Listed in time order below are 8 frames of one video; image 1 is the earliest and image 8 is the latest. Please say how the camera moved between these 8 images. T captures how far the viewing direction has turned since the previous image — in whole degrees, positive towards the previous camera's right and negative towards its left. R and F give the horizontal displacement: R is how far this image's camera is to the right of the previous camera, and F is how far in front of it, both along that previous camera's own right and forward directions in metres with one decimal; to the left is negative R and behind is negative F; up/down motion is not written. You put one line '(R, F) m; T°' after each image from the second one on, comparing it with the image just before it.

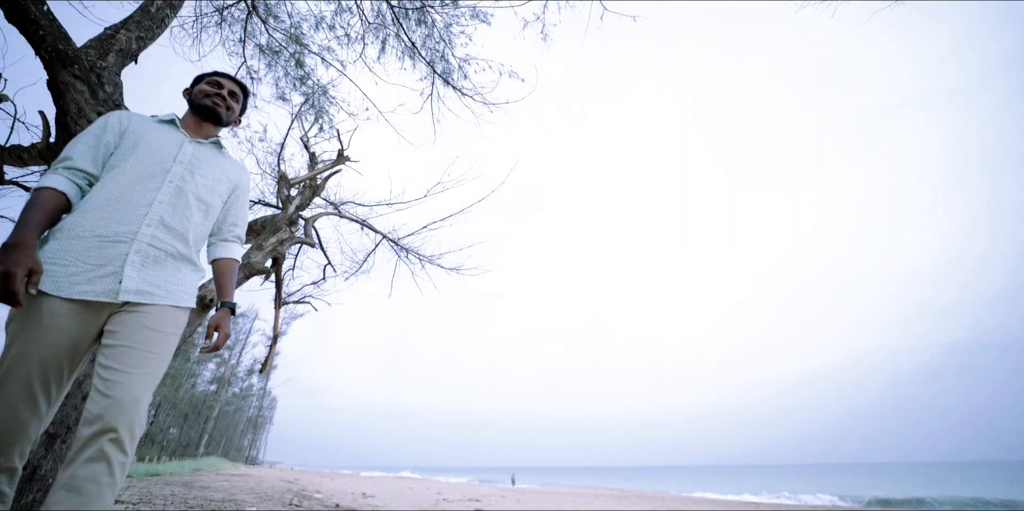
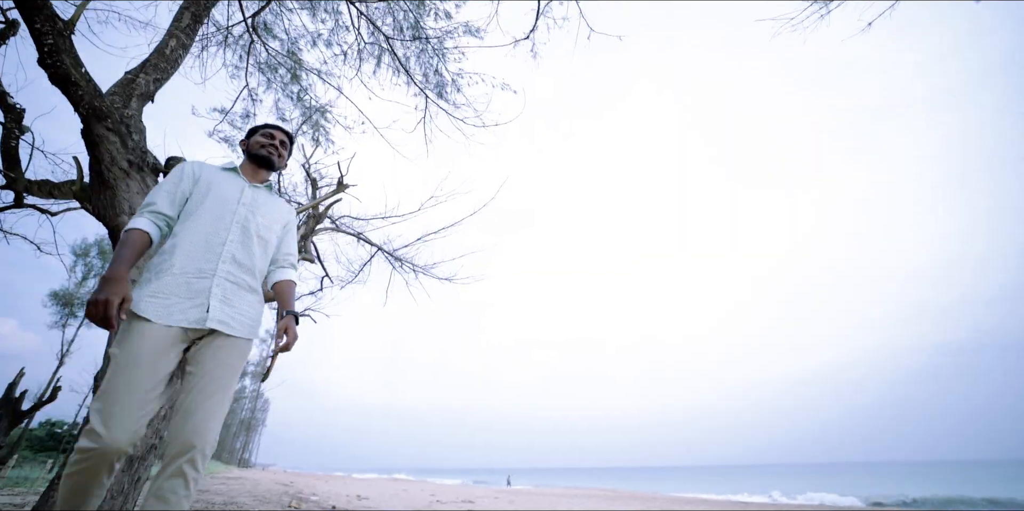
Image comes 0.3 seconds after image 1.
(0.0, -0.3) m; +1°
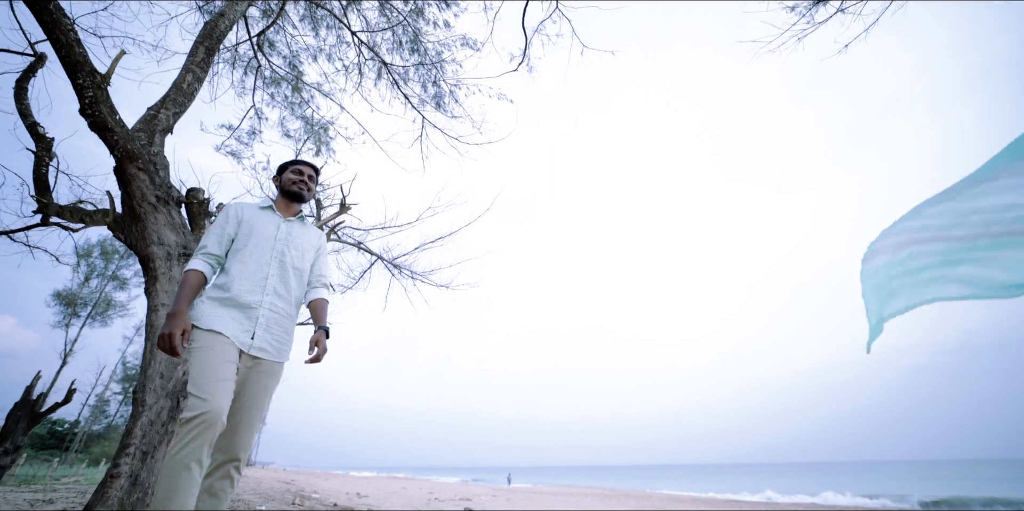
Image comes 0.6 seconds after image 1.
(+0.1, -0.3) m; 0°
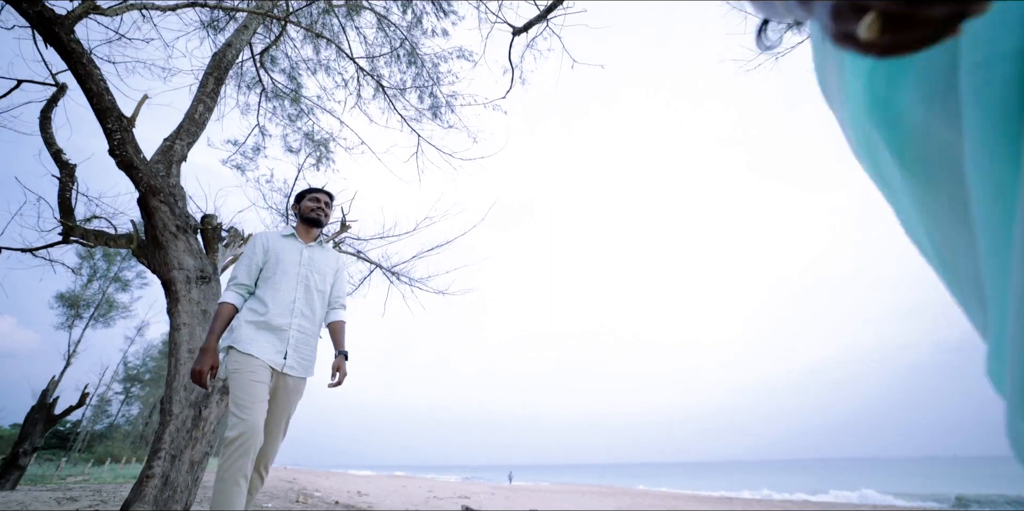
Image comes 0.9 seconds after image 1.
(+0.1, -0.3) m; 0°
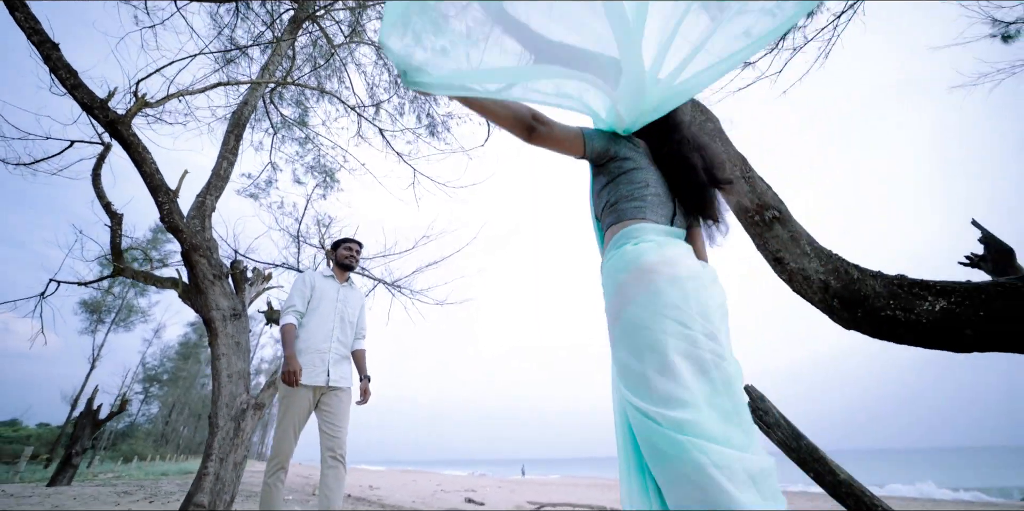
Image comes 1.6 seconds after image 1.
(+0.3, -0.7) m; -1°
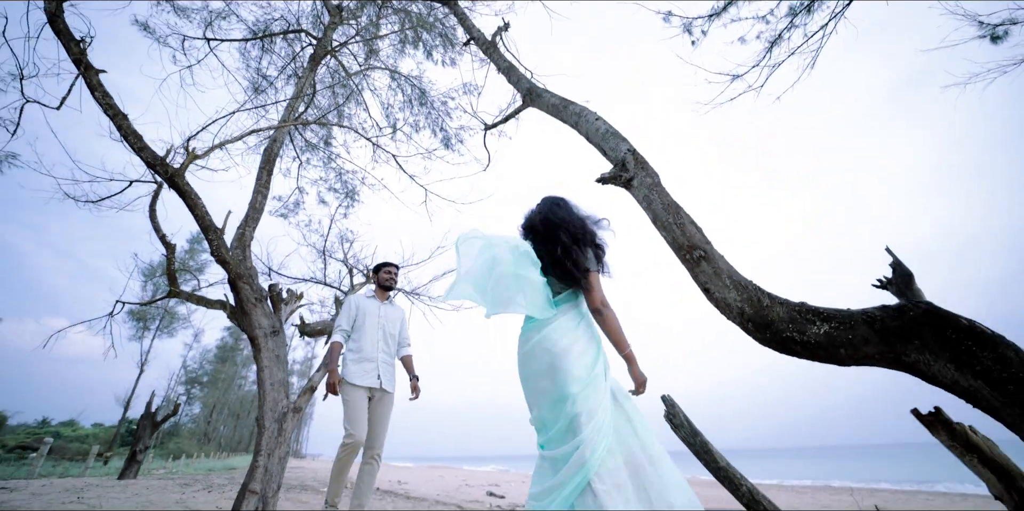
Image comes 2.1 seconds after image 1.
(+0.2, -0.5) m; -3°
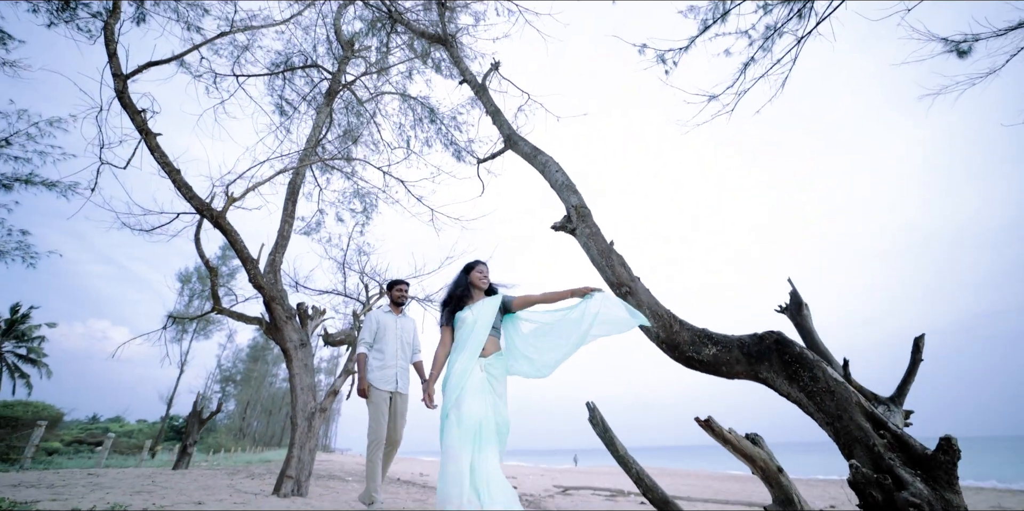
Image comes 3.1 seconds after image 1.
(+0.4, -0.7) m; -3°
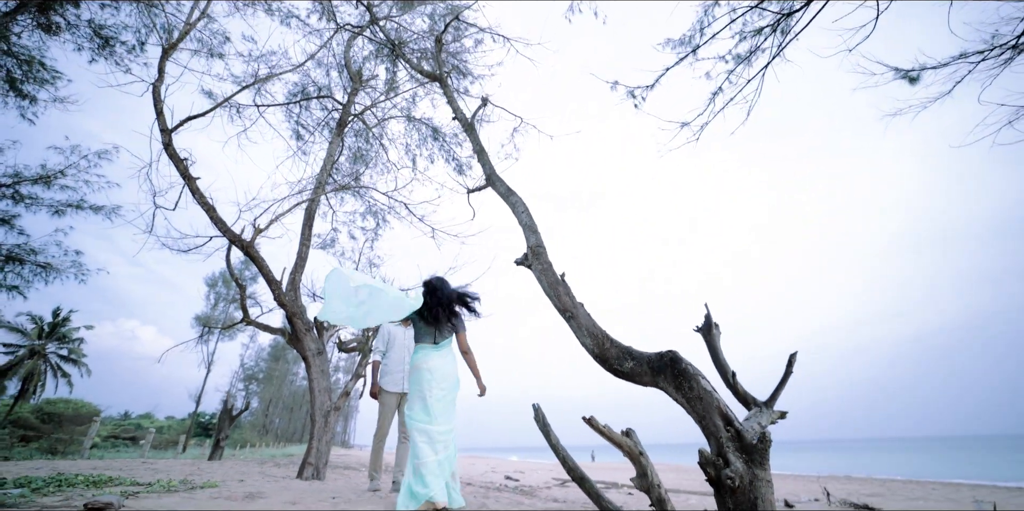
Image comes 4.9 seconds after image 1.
(+0.4, -0.8) m; -2°
